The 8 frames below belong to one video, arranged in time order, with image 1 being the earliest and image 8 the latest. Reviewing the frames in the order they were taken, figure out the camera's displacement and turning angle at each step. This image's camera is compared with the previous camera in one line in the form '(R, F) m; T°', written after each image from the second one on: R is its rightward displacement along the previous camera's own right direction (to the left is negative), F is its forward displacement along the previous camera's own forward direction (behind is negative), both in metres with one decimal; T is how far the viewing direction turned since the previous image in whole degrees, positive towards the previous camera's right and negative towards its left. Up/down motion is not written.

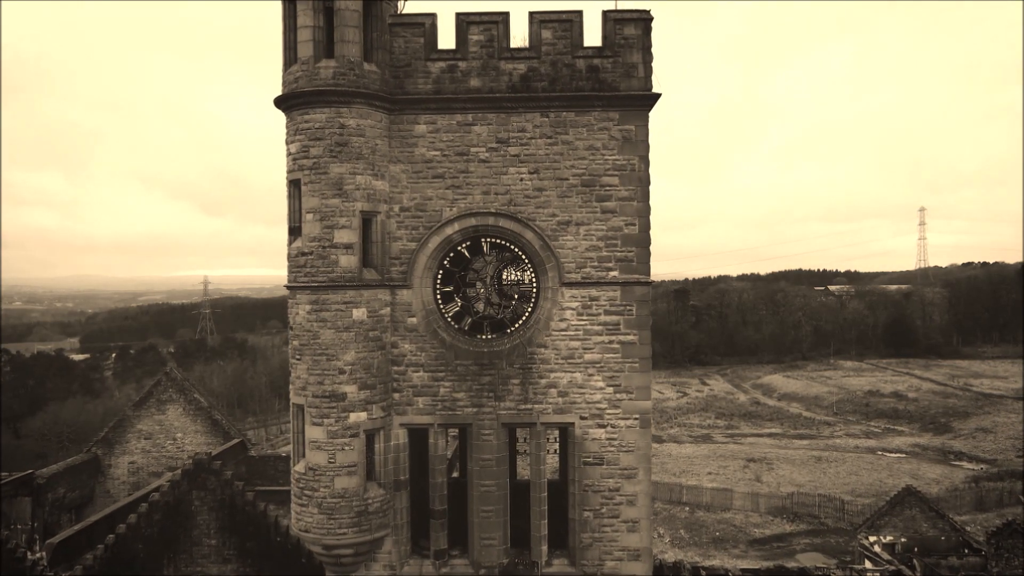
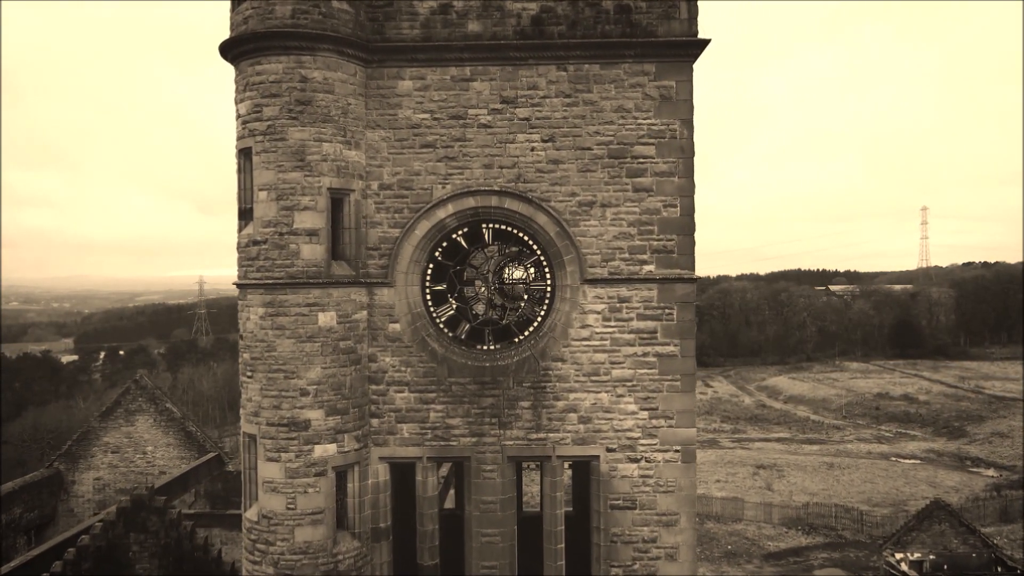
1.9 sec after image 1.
(-0.1, +2.7) m; 0°
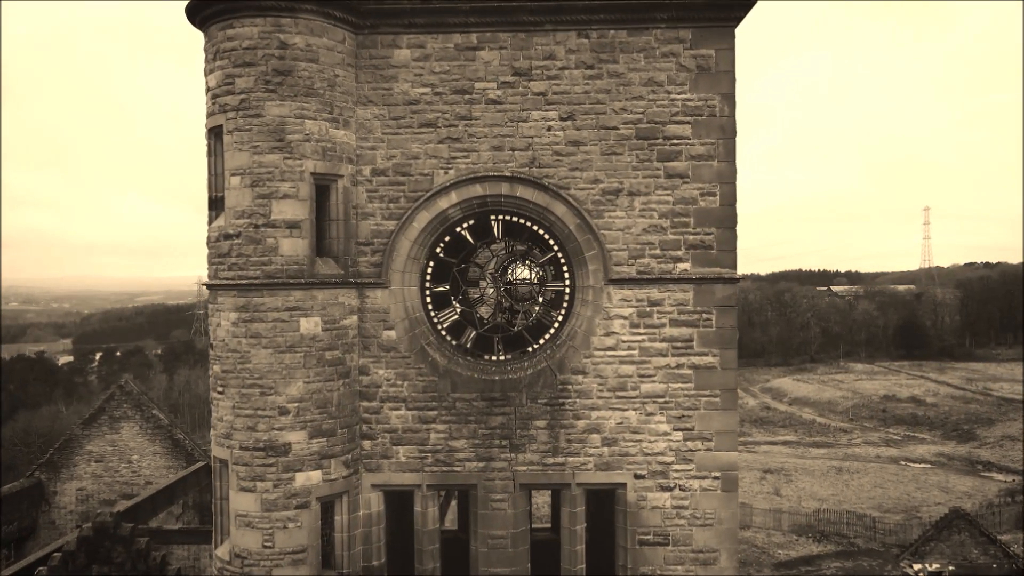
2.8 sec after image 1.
(-0.2, +1.4) m; 0°
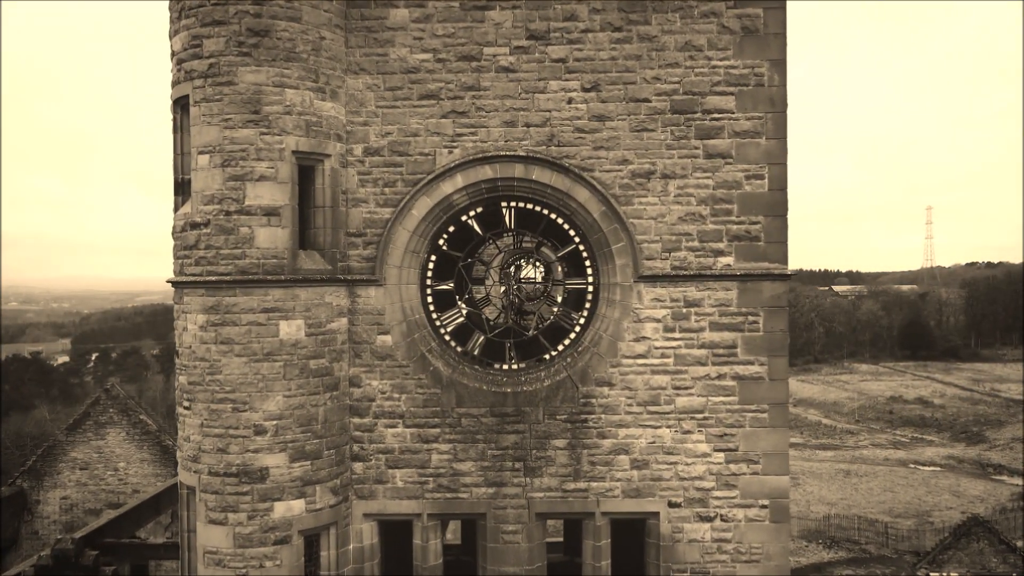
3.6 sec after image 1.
(-0.1, +1.2) m; 0°
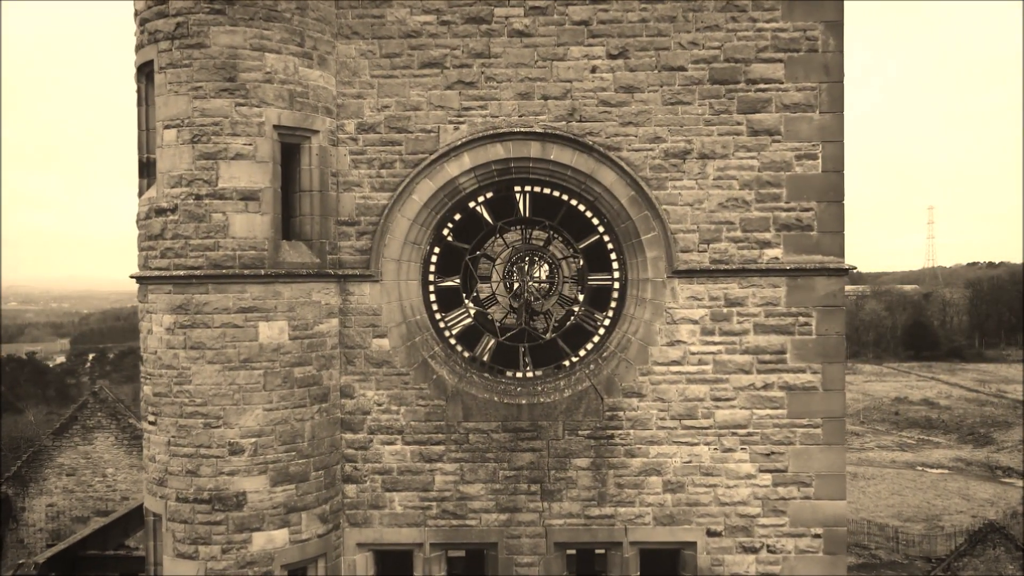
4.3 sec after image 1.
(-0.1, +1.0) m; 0°
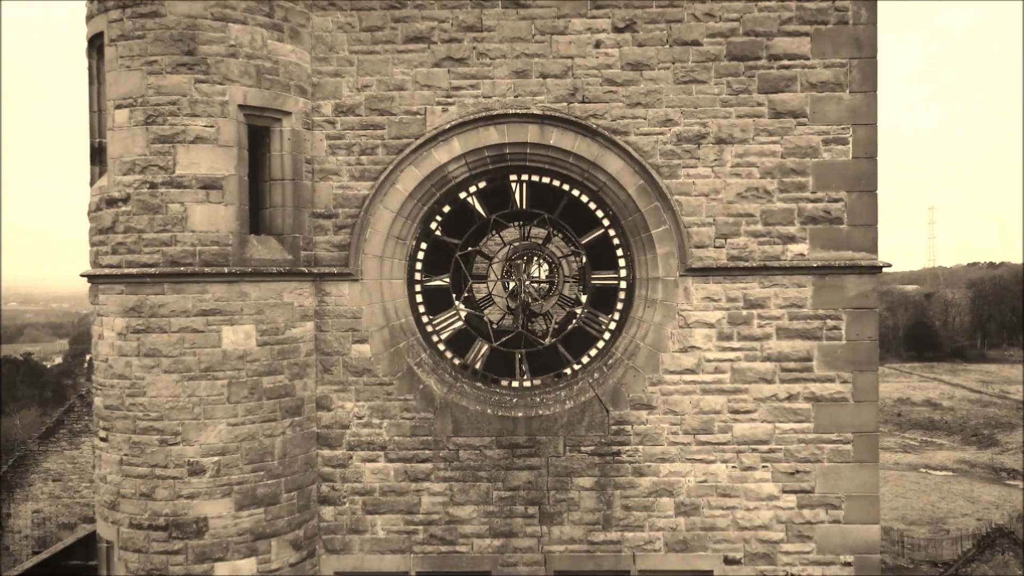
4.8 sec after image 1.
(0.0, +0.7) m; 0°
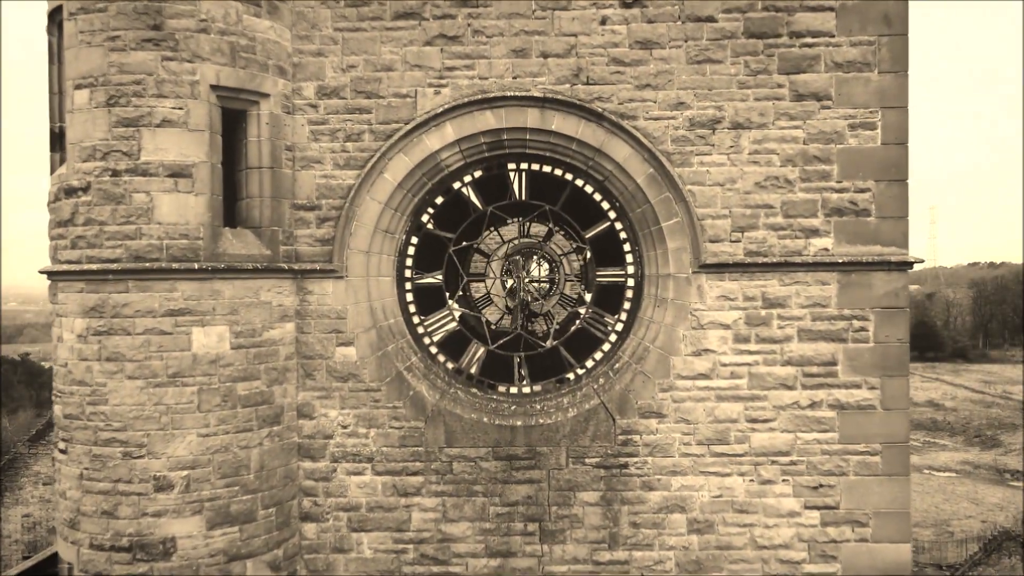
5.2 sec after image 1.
(0.0, +0.5) m; 0°
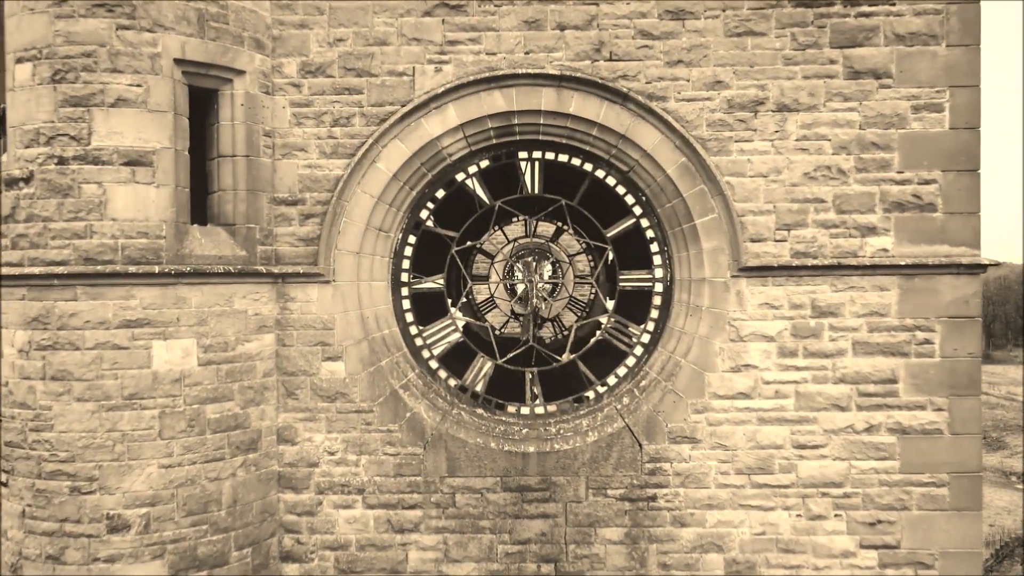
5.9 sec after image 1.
(-0.1, +0.7) m; 0°
